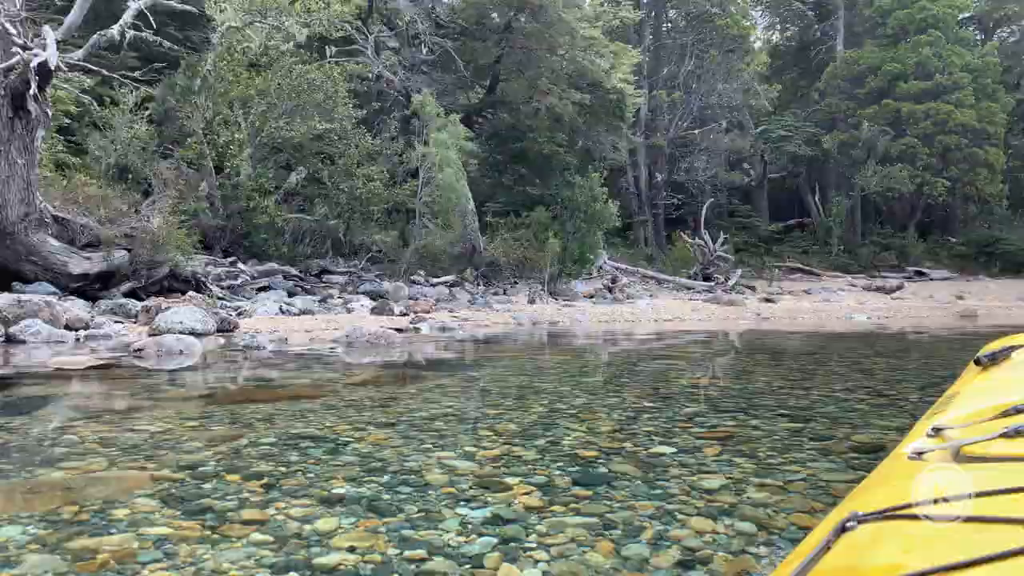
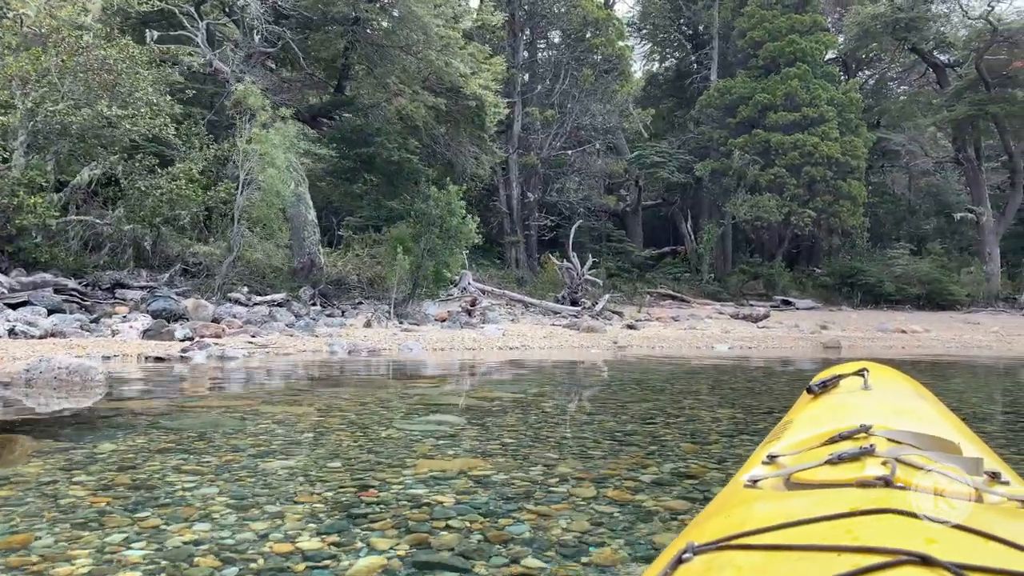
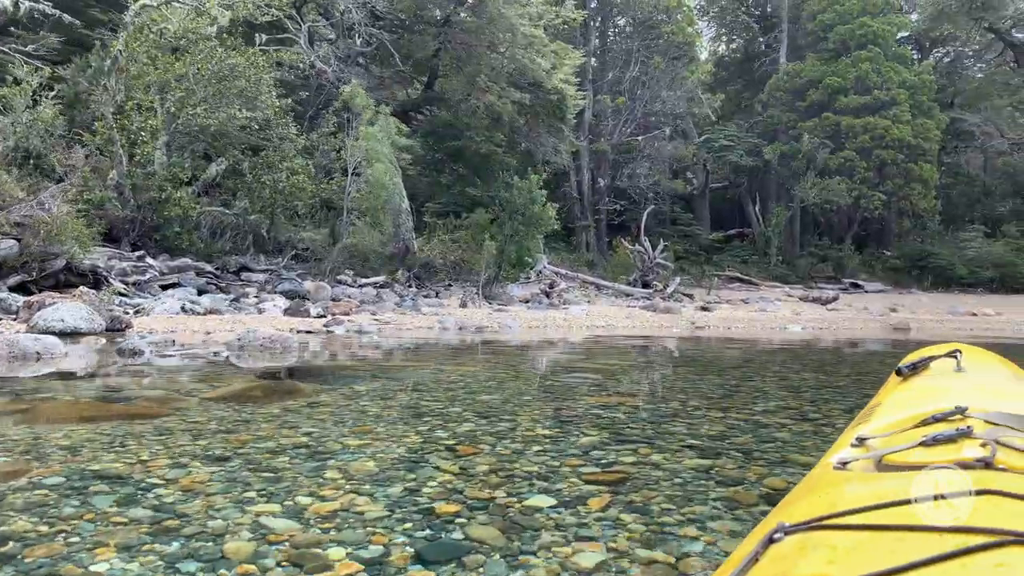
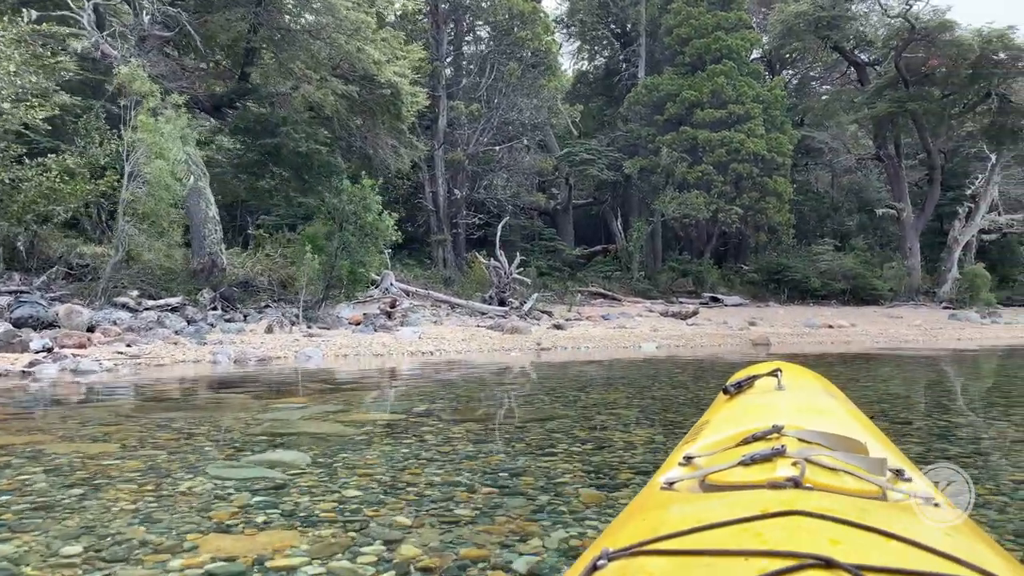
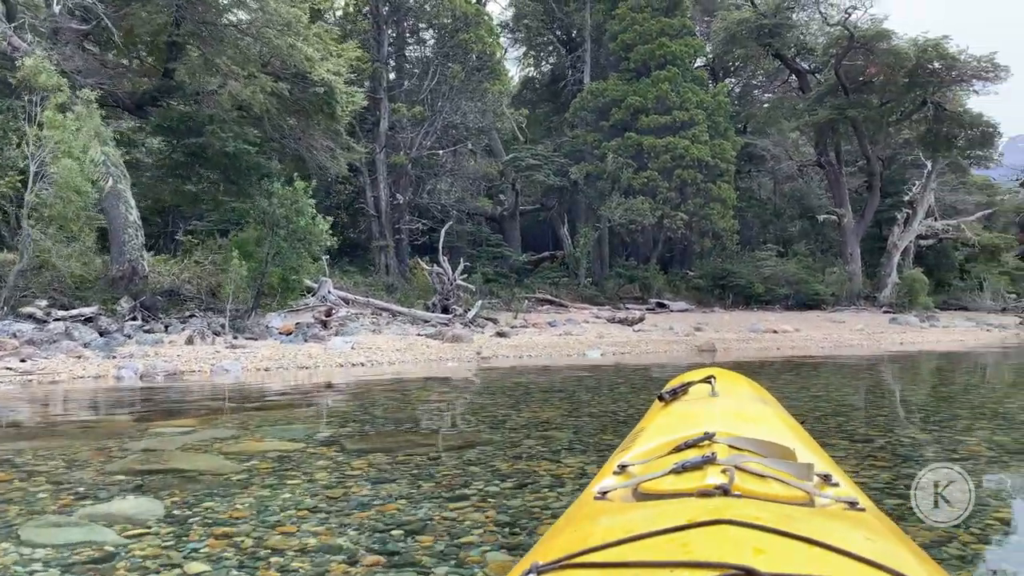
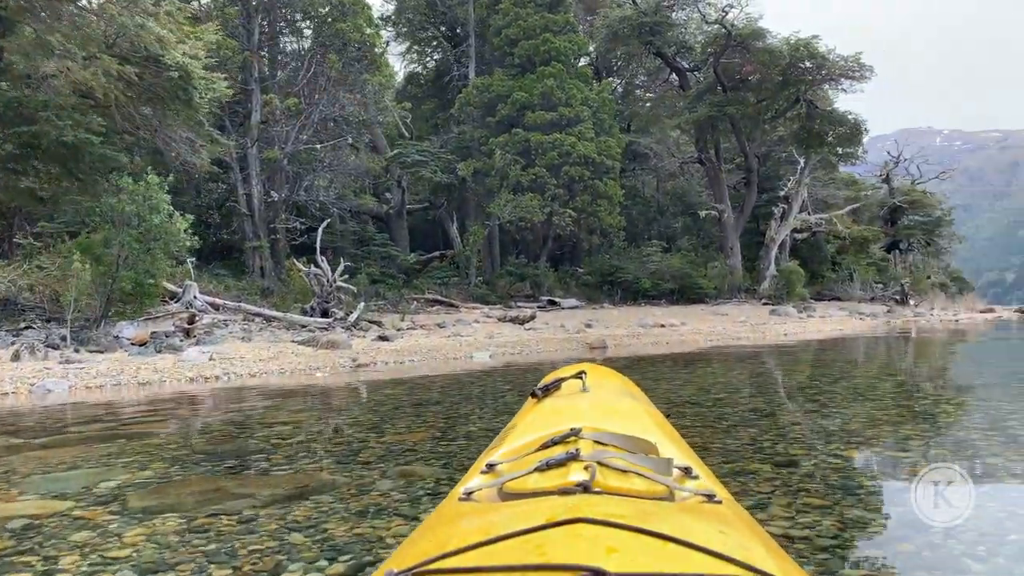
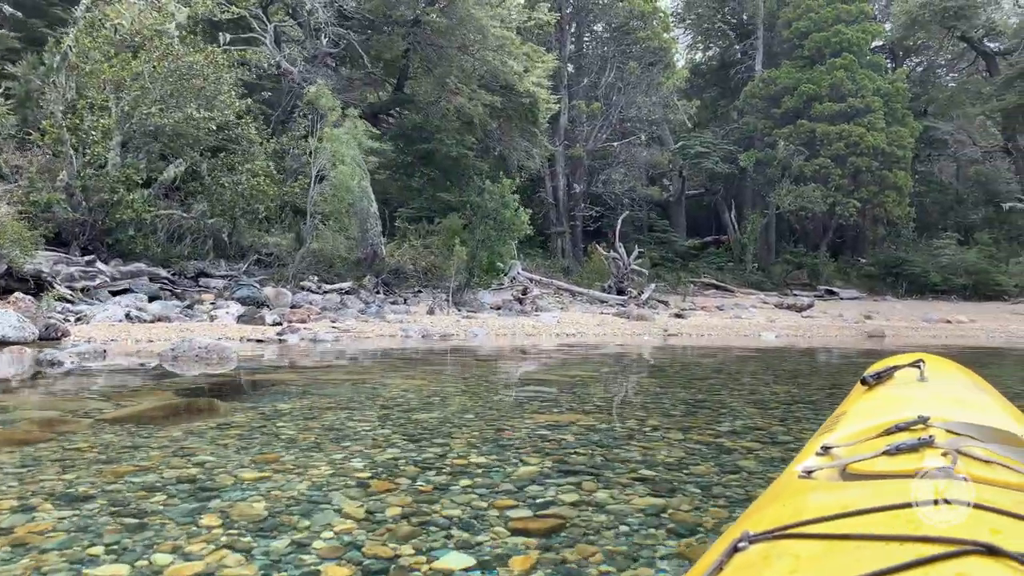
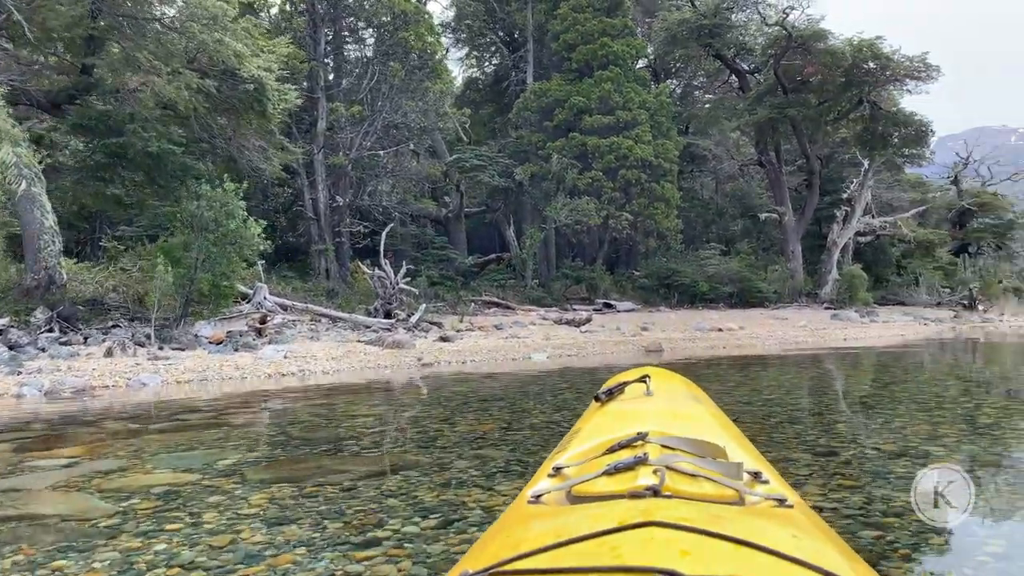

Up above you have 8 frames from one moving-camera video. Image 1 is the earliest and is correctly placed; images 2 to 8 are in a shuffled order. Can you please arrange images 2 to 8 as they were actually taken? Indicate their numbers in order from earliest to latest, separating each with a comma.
3, 7, 2, 4, 5, 8, 6
